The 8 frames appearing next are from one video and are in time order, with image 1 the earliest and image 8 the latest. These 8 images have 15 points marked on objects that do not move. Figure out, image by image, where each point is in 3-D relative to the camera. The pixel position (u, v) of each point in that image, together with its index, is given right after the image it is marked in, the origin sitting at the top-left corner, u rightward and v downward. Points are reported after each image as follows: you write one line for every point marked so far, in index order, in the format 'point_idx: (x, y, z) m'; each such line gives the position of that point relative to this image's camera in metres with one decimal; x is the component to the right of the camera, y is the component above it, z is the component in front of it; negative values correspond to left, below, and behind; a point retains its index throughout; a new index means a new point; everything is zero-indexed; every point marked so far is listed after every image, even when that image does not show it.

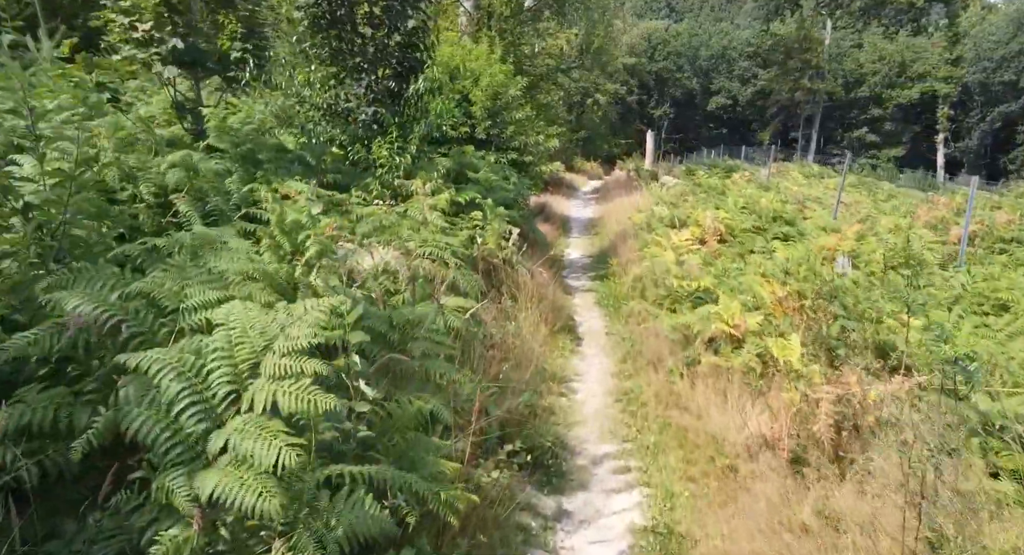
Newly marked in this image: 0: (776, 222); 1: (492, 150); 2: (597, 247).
0: (+4.6, +0.9, +12.6) m
1: (-0.4, +2.4, +13.8) m
2: (+1.6, +0.6, +13.7) m
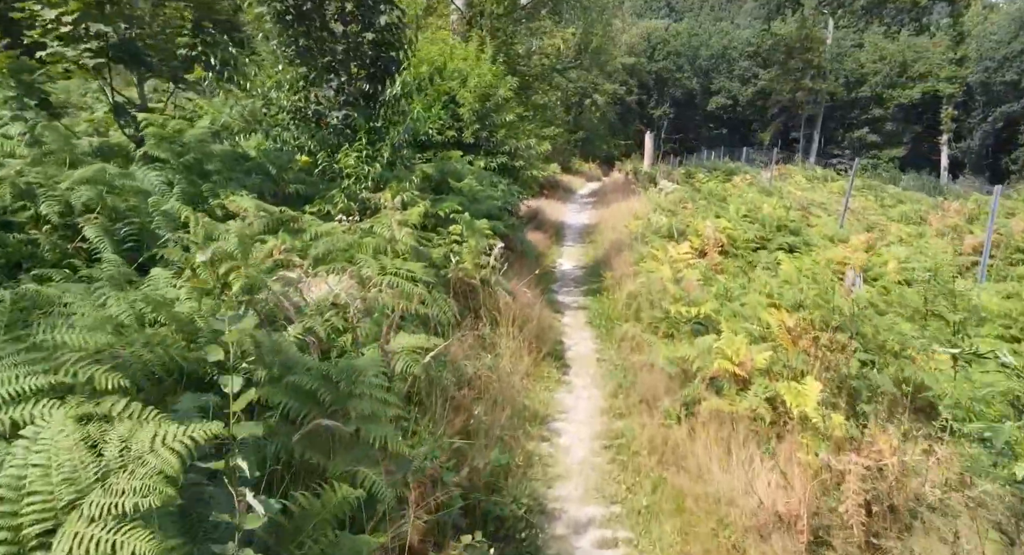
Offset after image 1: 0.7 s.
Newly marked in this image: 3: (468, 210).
0: (+4.4, +0.7, +11.8) m
1: (-0.6, +2.2, +13.1) m
2: (+1.4, +0.4, +13.0) m
3: (-0.5, +0.8, +8.6) m
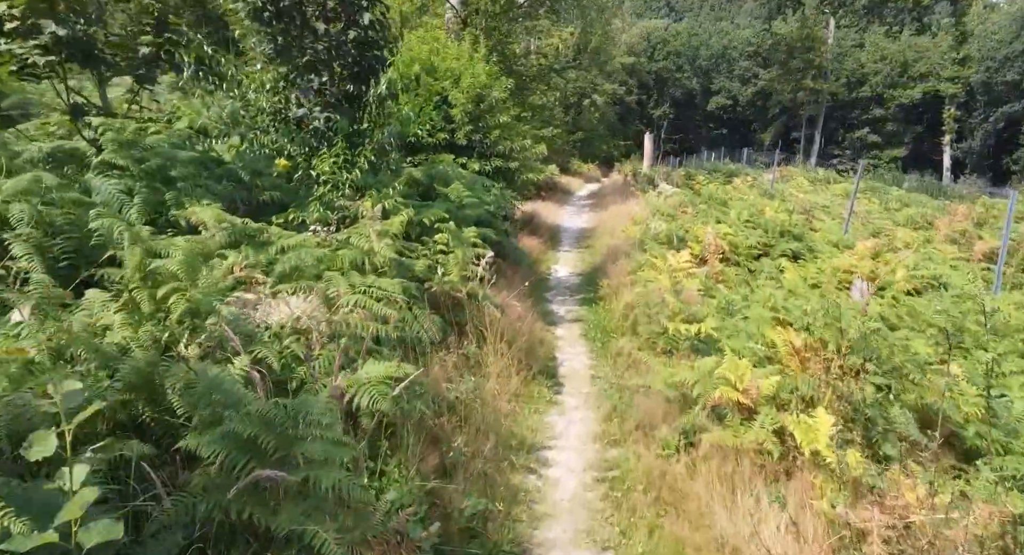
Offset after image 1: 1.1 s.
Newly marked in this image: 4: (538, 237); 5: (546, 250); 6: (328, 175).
0: (+4.3, +0.6, +11.4) m
1: (-0.7, +2.1, +12.7) m
2: (+1.3, +0.3, +12.6) m
3: (-0.6, +0.7, +8.2) m
4: (+0.5, +0.8, +14.1) m
5: (+0.6, +0.5, +13.4) m
6: (-1.7, +0.9, +6.6) m
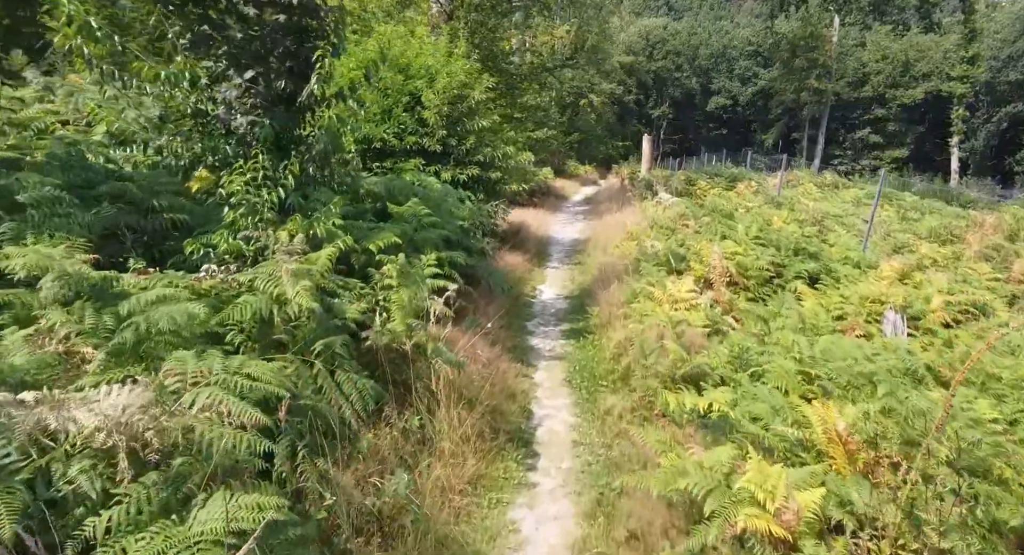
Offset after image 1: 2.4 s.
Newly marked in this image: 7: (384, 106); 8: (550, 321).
0: (+4.0, +0.3, +10.1) m
1: (-1.0, +1.8, +11.3) m
2: (+1.0, -0.1, +11.3) m
3: (-0.9, +0.3, +6.9) m
4: (+0.2, +0.4, +12.7) m
5: (+0.3, +0.2, +12.1) m
6: (-2.0, +0.6, +5.3) m
7: (-1.9, +2.5, +10.6) m
8: (+0.5, -0.5, +9.2) m
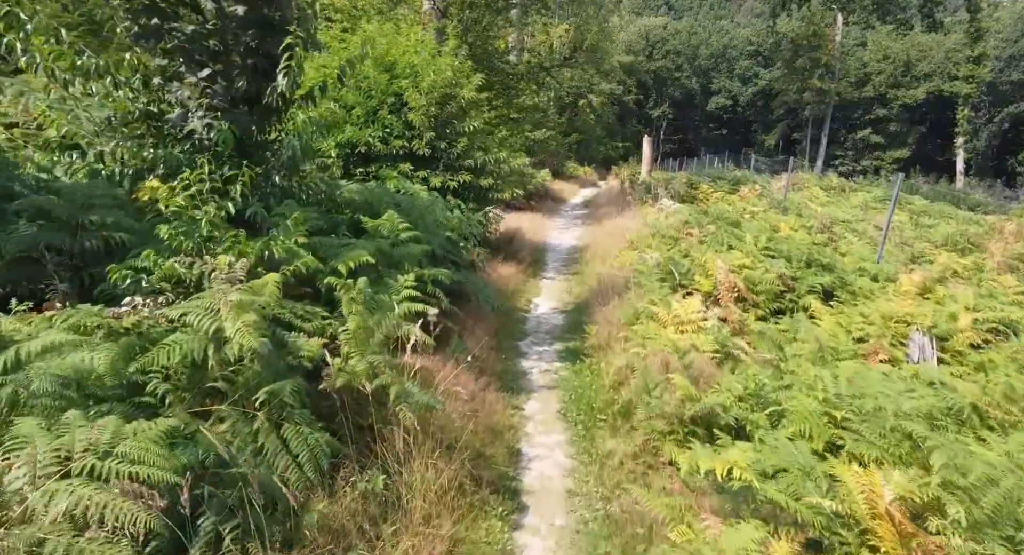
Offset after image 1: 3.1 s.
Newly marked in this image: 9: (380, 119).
0: (+3.9, +0.1, +9.4) m
1: (-1.1, +1.6, +10.6) m
2: (+0.9, -0.2, +10.6) m
3: (-1.0, +0.2, +6.2) m
4: (+0.1, +0.3, +12.0) m
5: (+0.2, 0.0, +11.4) m
6: (-2.1, +0.4, +4.6) m
7: (-2.0, +2.3, +9.9) m
8: (+0.4, -0.7, +8.5) m
9: (-1.9, +2.2, +10.0) m
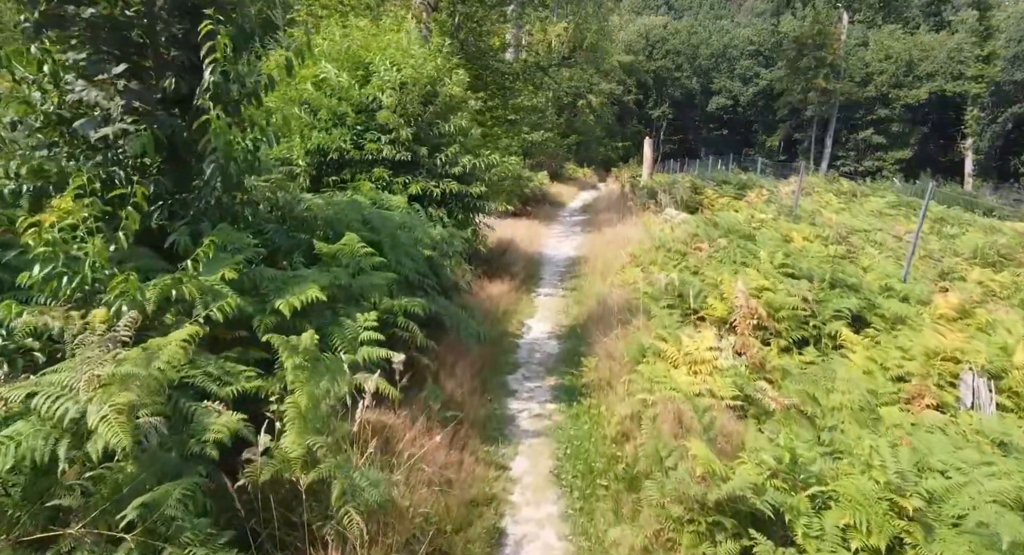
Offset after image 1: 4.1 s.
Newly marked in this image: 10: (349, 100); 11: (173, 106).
0: (+3.7, -0.2, +8.4) m
1: (-1.2, +1.3, +9.6) m
2: (+0.8, -0.5, +9.6) m
3: (-1.1, -0.1, +5.2) m
4: (-0.1, 0.0, +11.0) m
5: (+0.1, -0.3, +10.3) m
6: (-2.2, +0.2, +3.6) m
7: (-2.2, +2.1, +8.9) m
8: (+0.3, -1.0, +7.5) m
9: (-2.1, +1.9, +9.0) m
10: (-2.0, +2.2, +9.0) m
11: (-2.3, +1.2, +4.9) m
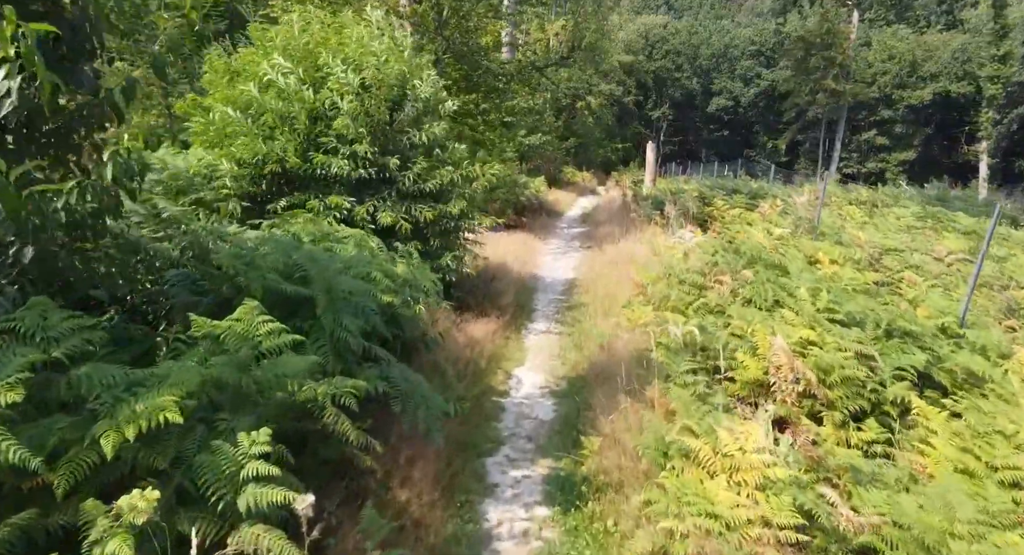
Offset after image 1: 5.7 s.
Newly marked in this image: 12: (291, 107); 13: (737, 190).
0: (+3.6, -0.6, +6.8) m
1: (-1.3, +0.9, +8.0) m
2: (+0.6, -1.0, +8.0) m
3: (-1.3, -0.5, +3.5) m
4: (-0.2, -0.4, +9.4) m
5: (-0.1, -0.7, +8.7) m
6: (-2.3, -0.3, +1.9) m
7: (-2.3, +1.6, +7.3) m
8: (+0.1, -1.4, +5.9) m
9: (-2.2, +1.5, +7.4) m
10: (-2.1, +1.7, +7.3) m
11: (-2.5, +0.7, +3.2) m
12: (-2.2, +1.7, +7.3) m
13: (+6.0, +2.4, +19.4) m
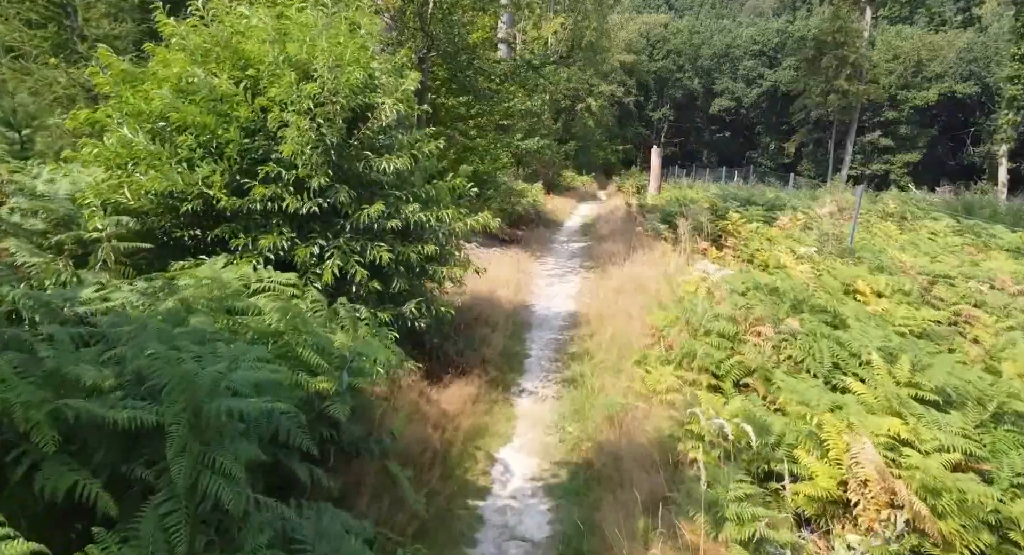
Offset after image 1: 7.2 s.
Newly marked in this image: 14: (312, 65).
0: (+3.5, -1.1, +5.0) m
1: (-1.5, +0.4, +6.2) m
2: (+0.5, -1.4, +6.2) m
3: (-1.4, -1.0, +1.8) m
4: (-0.4, -0.9, +7.7) m
5: (-0.2, -1.2, +7.0) m
6: (-2.5, -0.8, +0.2) m
7: (-2.5, +1.1, +5.5) m
8: (0.0, -1.9, +4.1) m
9: (-2.4, +1.0, +5.6) m
10: (-2.3, +1.3, +5.6) m
11: (-2.6, +0.2, +1.5) m
12: (-2.4, +1.2, +5.6) m
13: (+5.9, +1.9, +17.7) m
14: (-1.6, +1.6, +5.6) m
